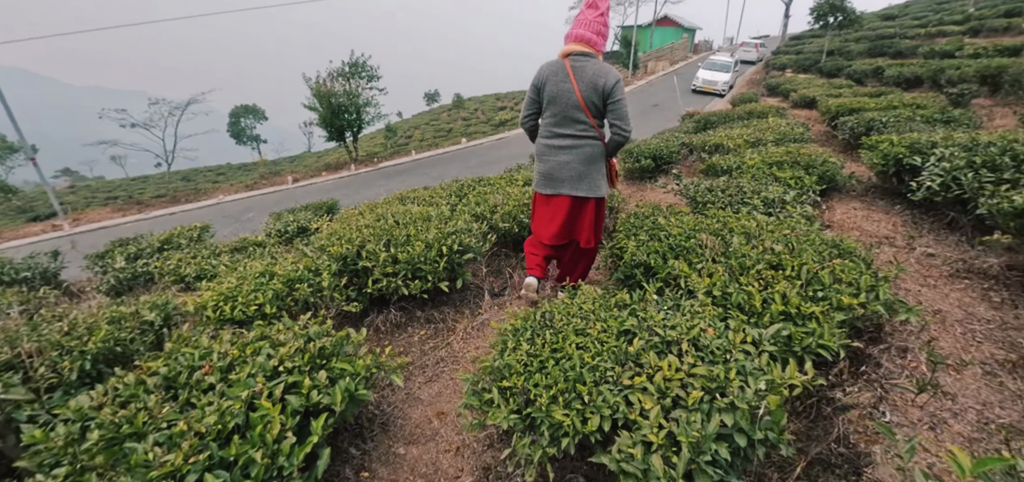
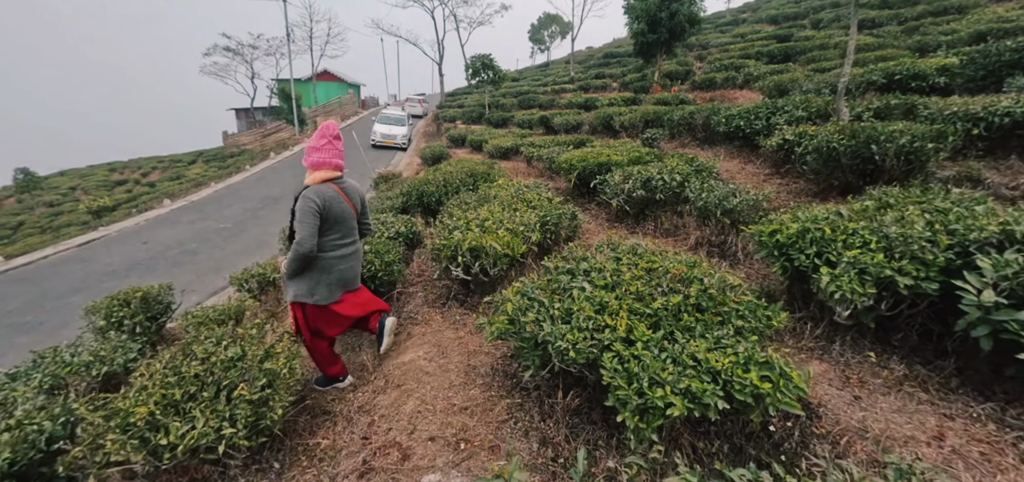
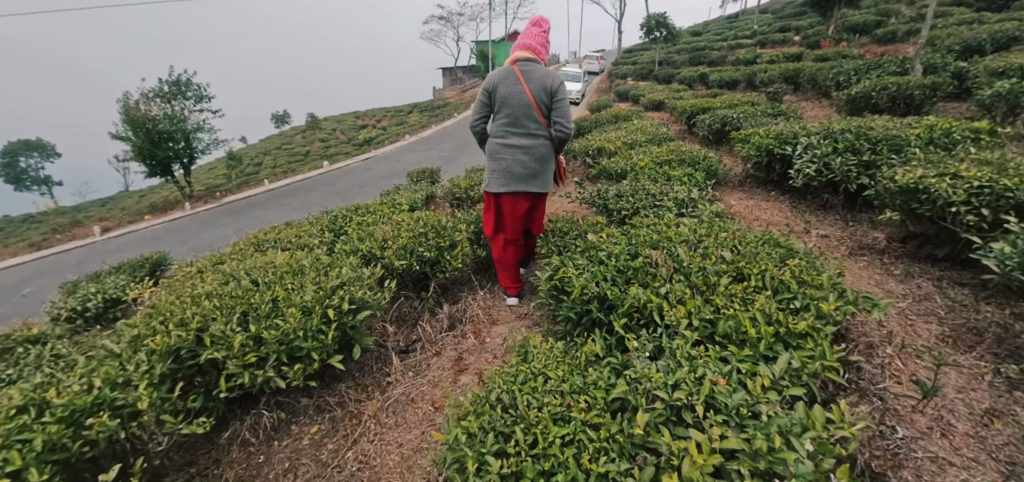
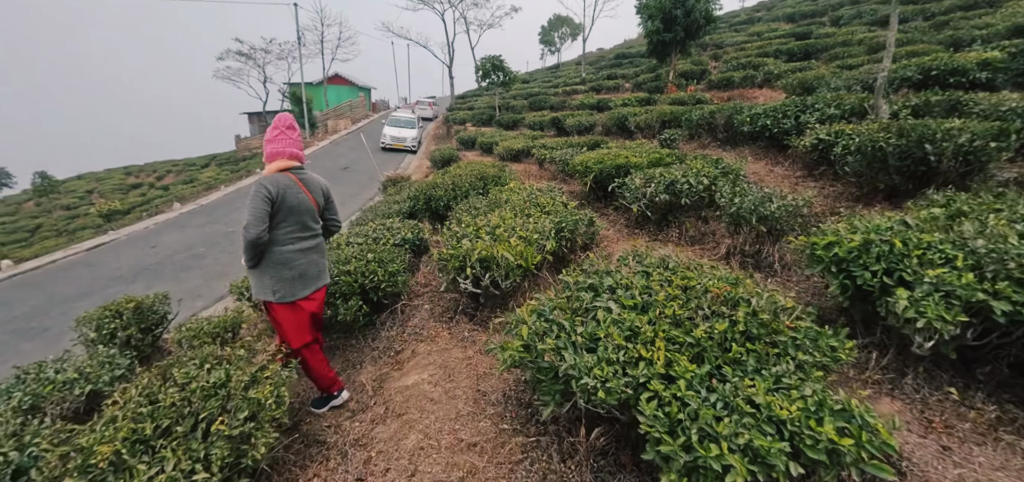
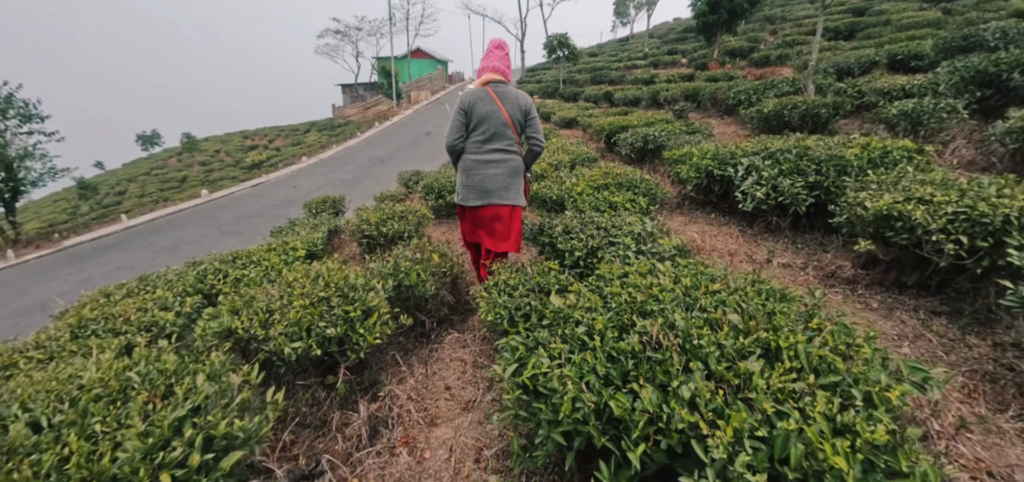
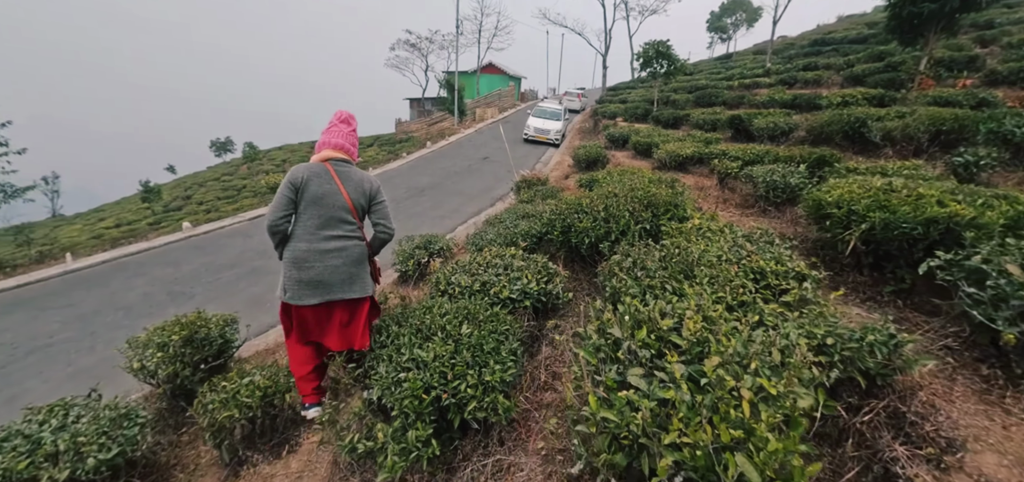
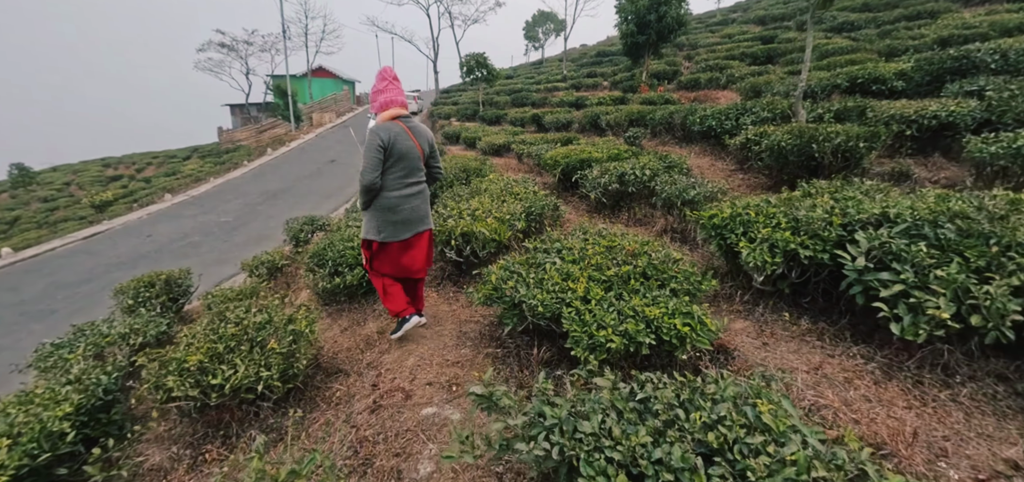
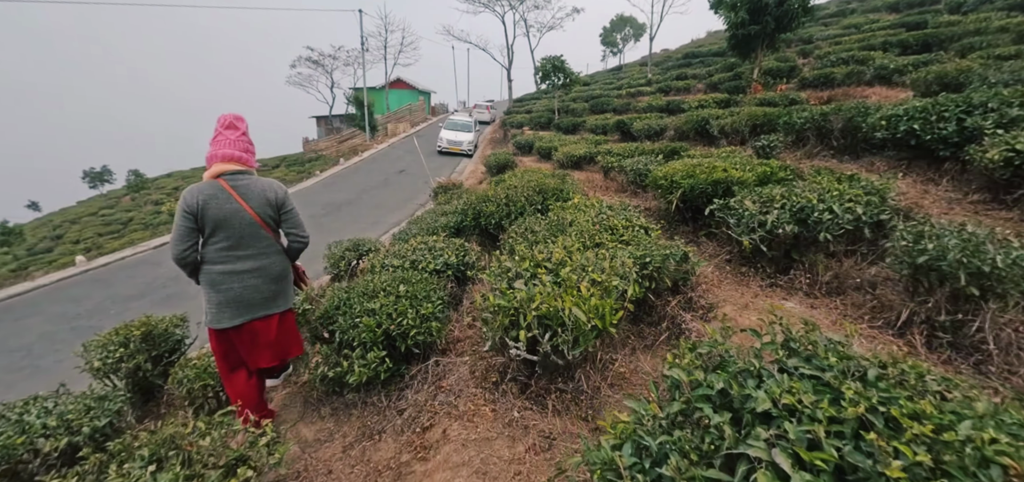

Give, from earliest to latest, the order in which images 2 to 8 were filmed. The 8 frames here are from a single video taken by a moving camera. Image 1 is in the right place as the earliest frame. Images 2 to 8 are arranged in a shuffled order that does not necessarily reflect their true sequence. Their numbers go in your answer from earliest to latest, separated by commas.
3, 5, 7, 2, 4, 8, 6
